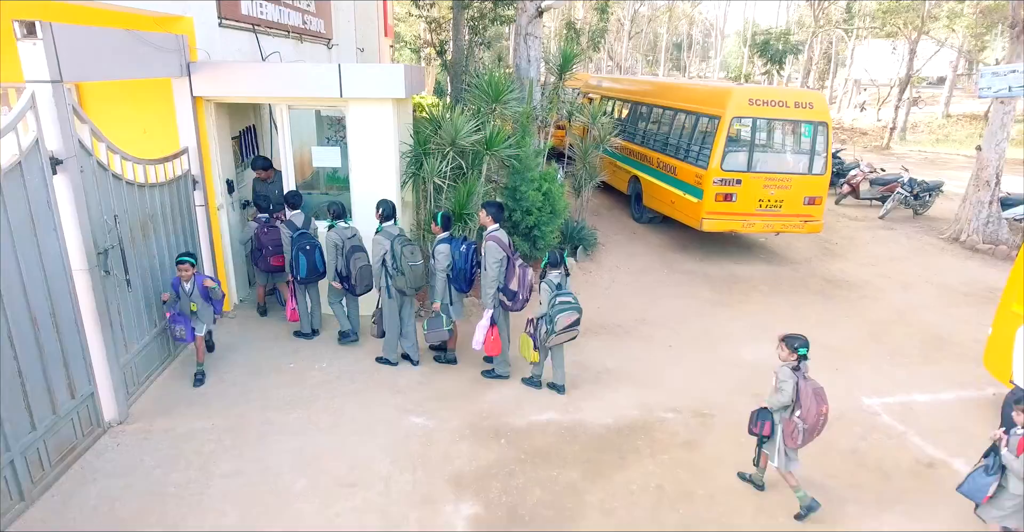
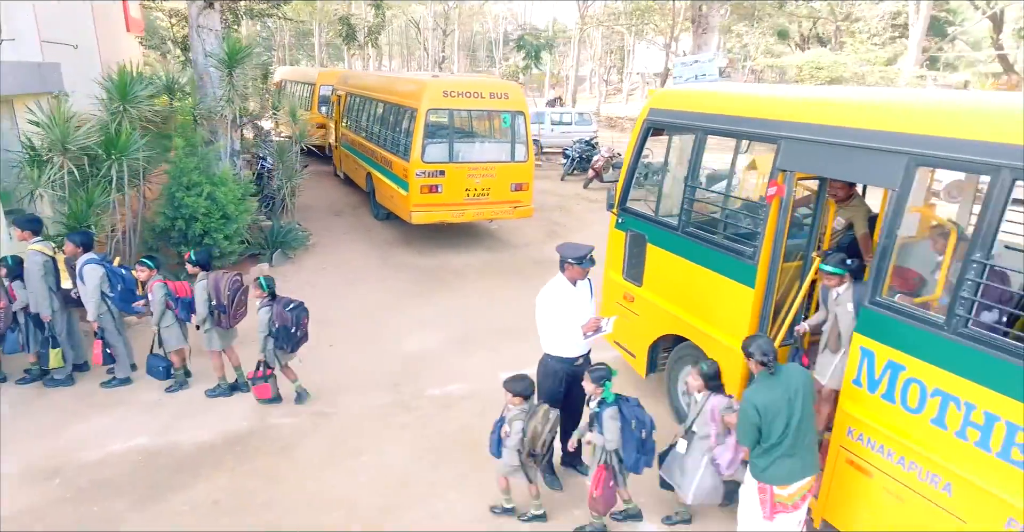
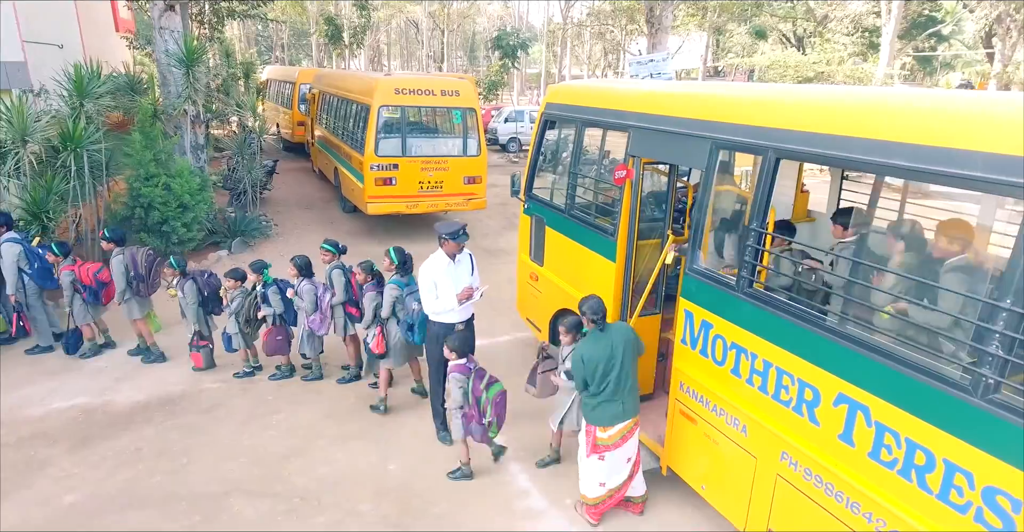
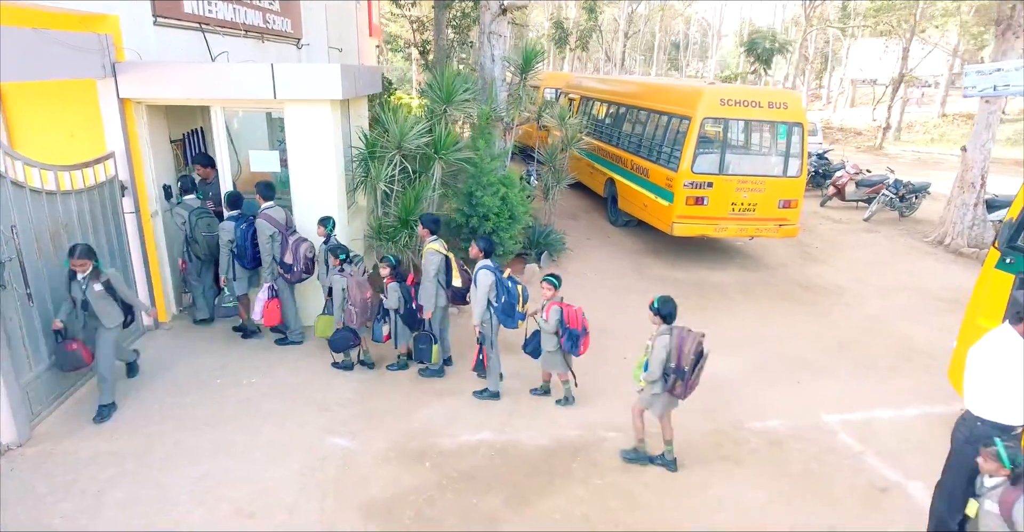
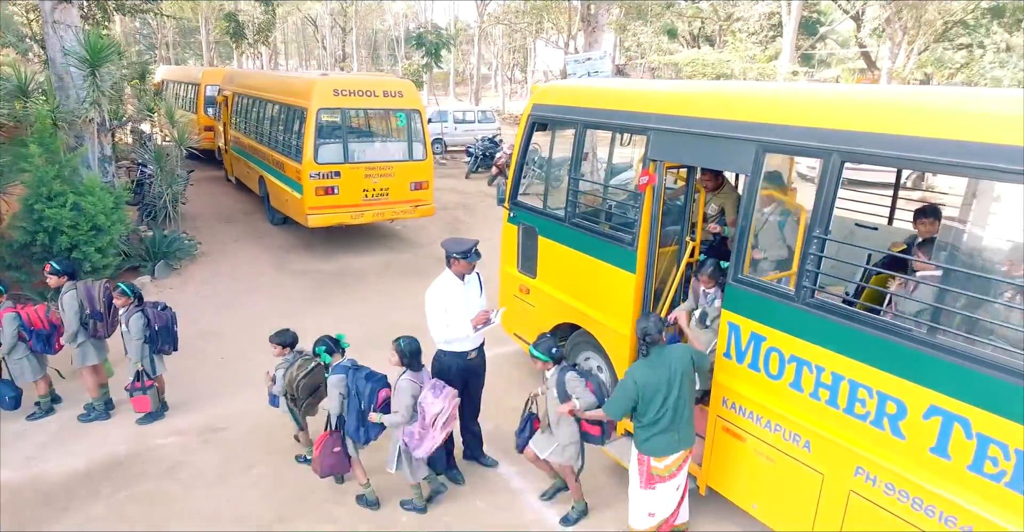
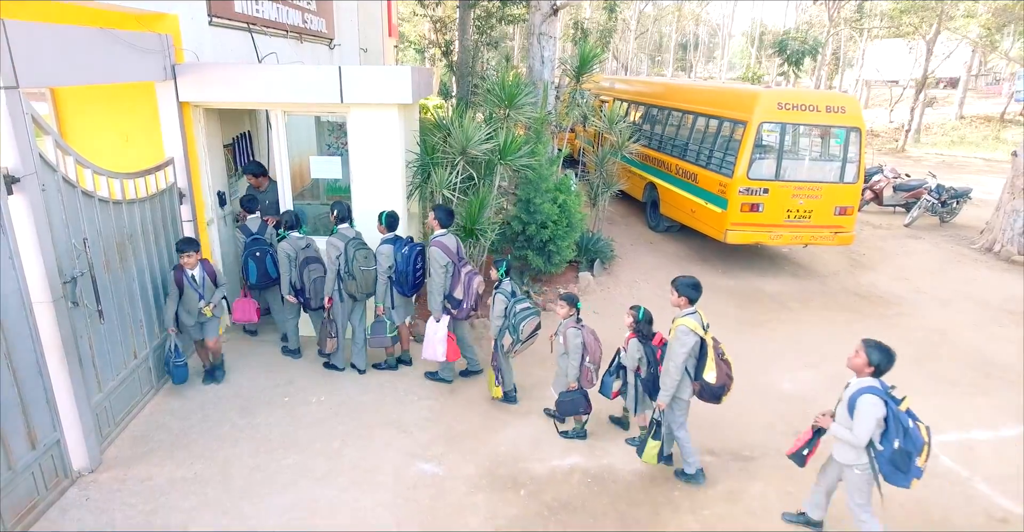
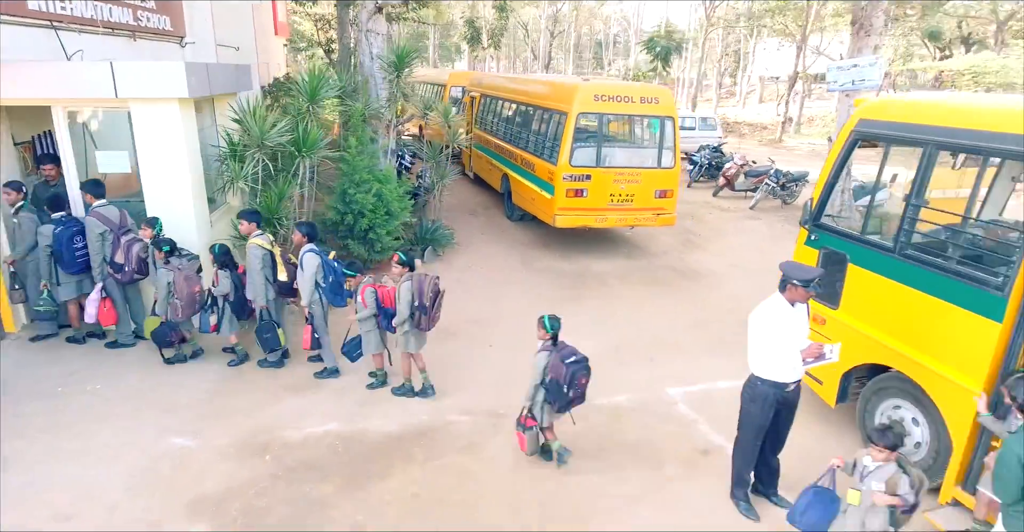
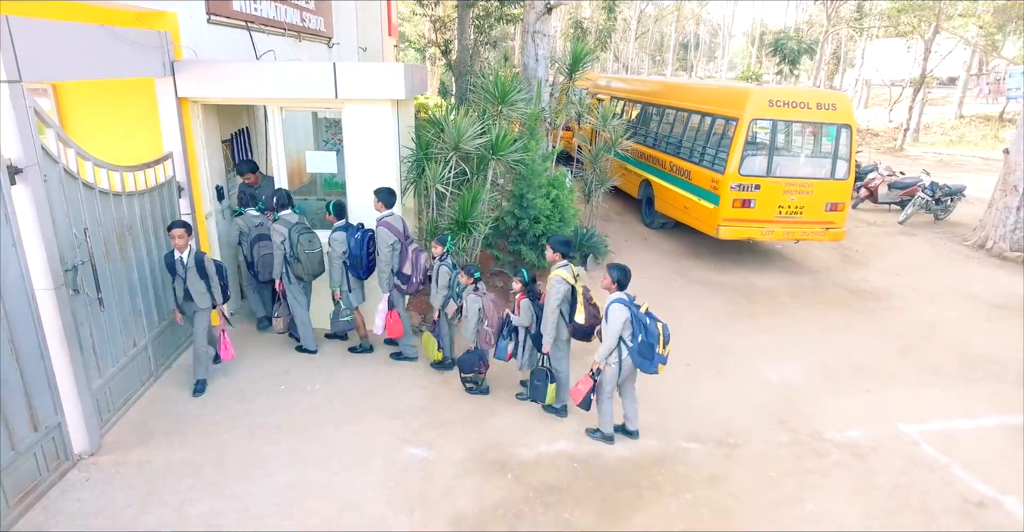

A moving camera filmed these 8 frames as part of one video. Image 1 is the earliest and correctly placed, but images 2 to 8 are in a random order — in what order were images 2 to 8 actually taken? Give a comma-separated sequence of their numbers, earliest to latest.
6, 8, 4, 7, 2, 5, 3
